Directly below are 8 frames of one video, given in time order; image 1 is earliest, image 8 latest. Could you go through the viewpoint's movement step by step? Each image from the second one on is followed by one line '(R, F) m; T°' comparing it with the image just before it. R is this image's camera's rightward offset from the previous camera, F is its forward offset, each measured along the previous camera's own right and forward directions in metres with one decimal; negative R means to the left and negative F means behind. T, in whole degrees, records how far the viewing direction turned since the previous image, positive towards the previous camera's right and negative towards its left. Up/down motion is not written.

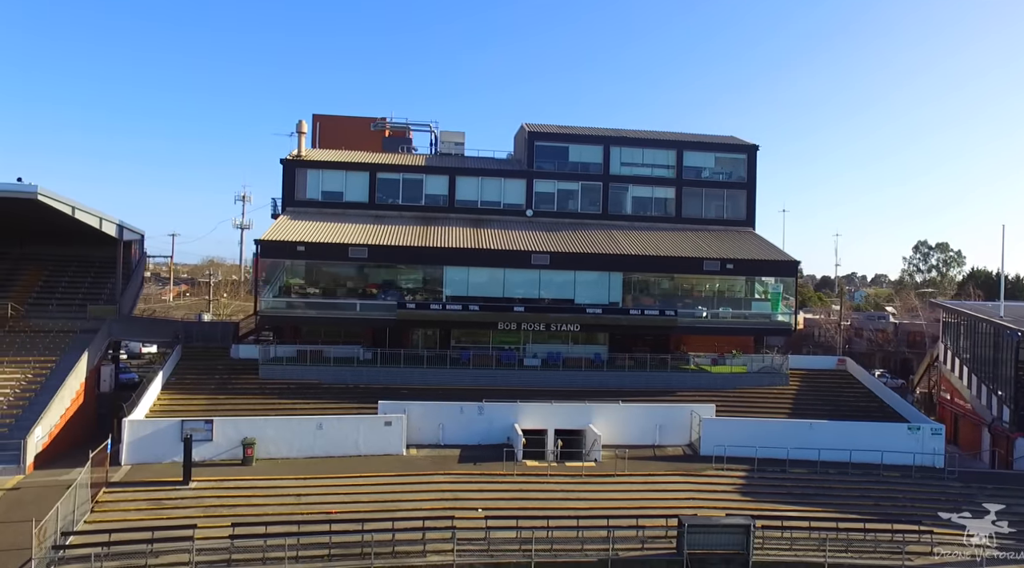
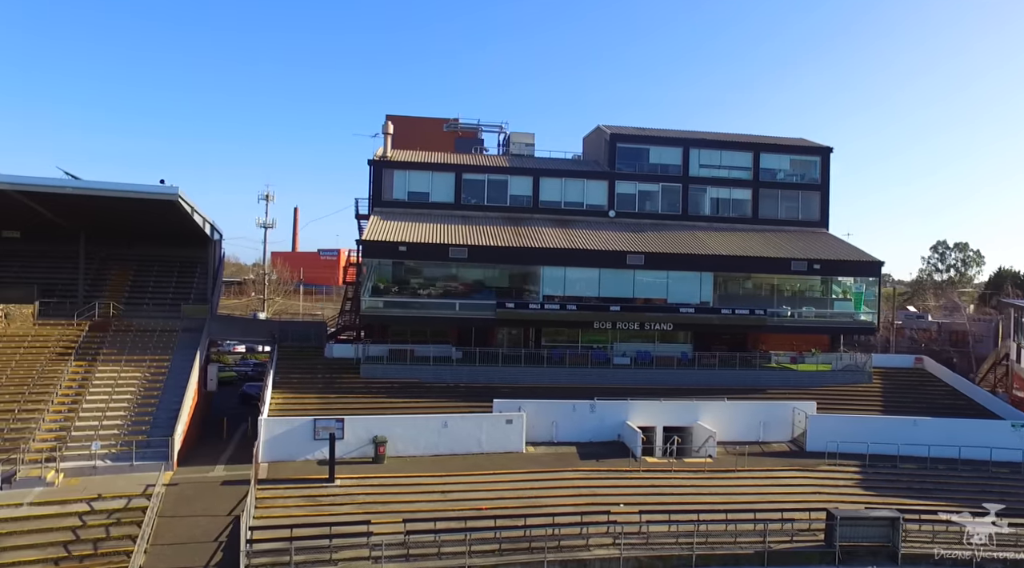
(-4.2, -0.5) m; +1°
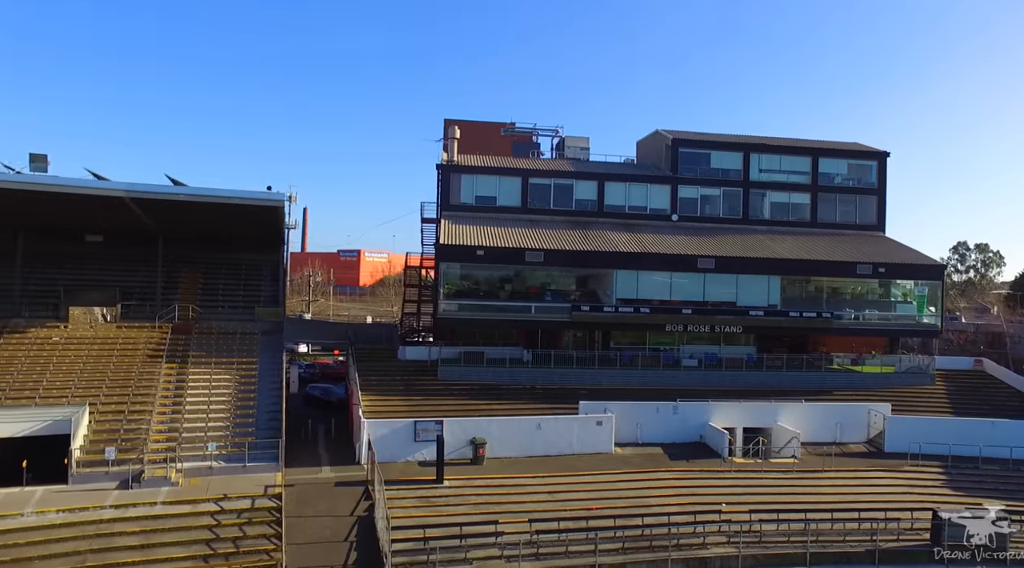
(-3.0, -0.5) m; 0°
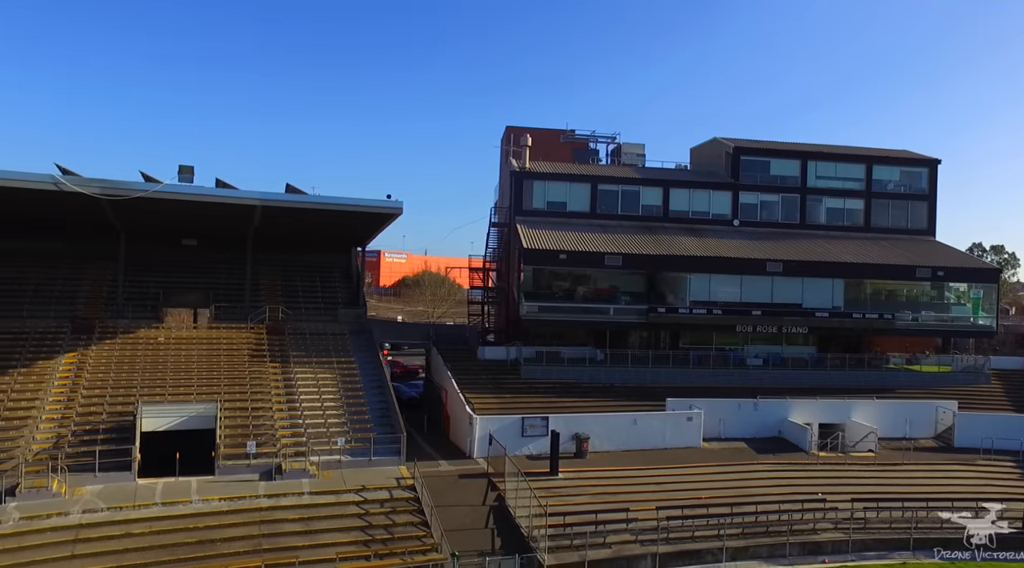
(-3.5, -1.3) m; 0°
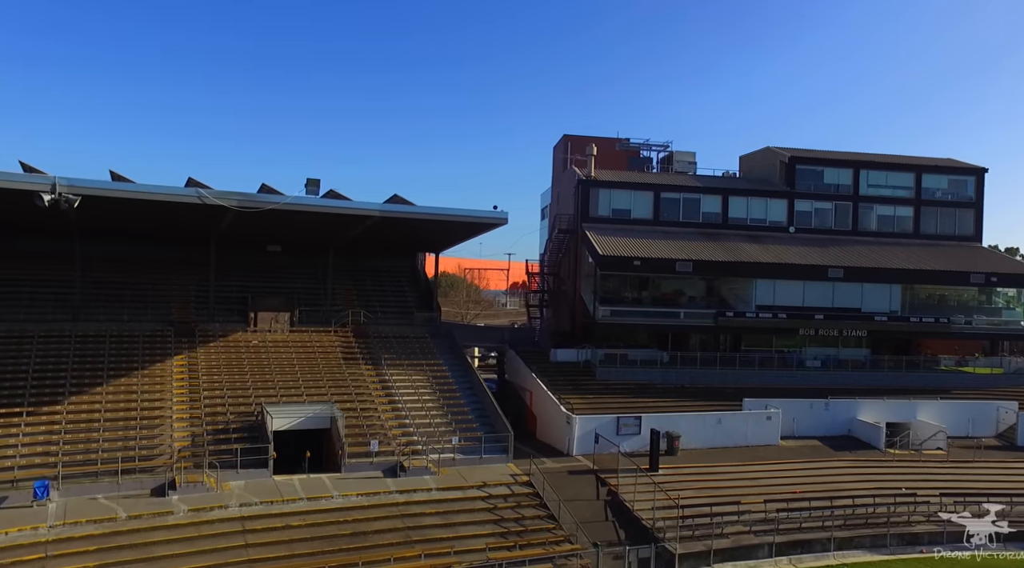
(-3.4, -1.3) m; 0°
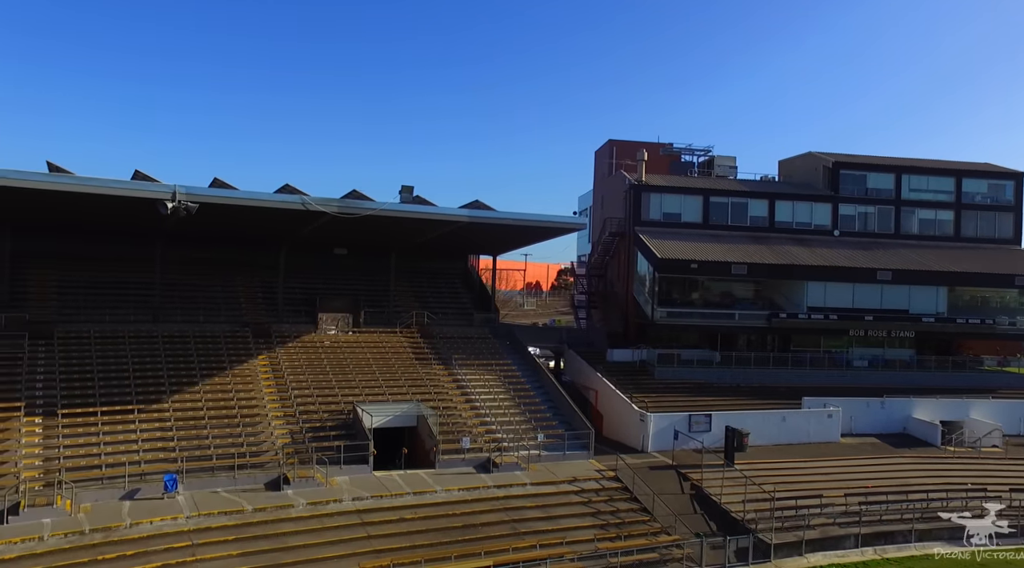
(-2.7, -0.9) m; 0°
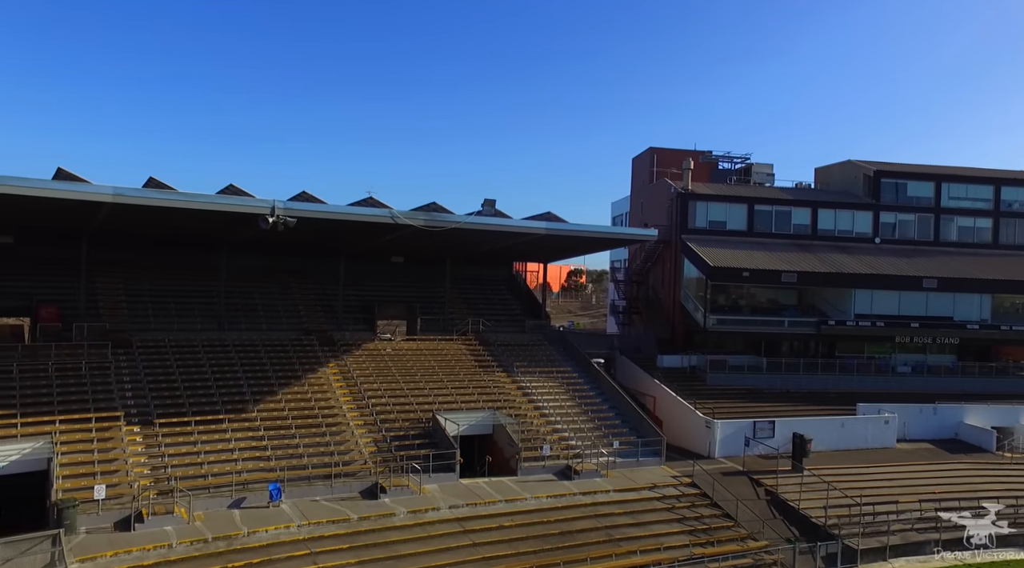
(-2.6, -0.5) m; 0°
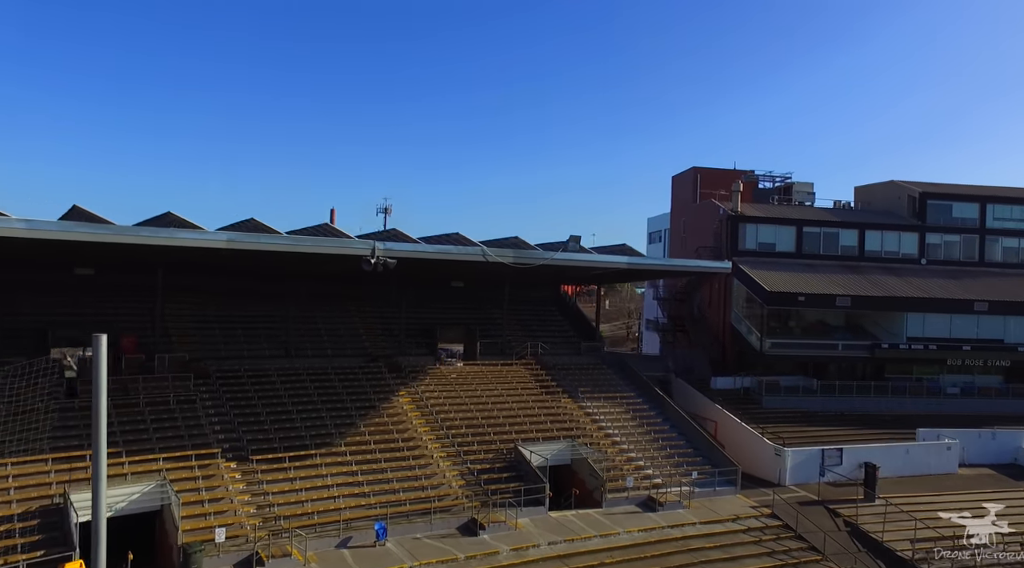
(-2.8, -0.3) m; 0°
